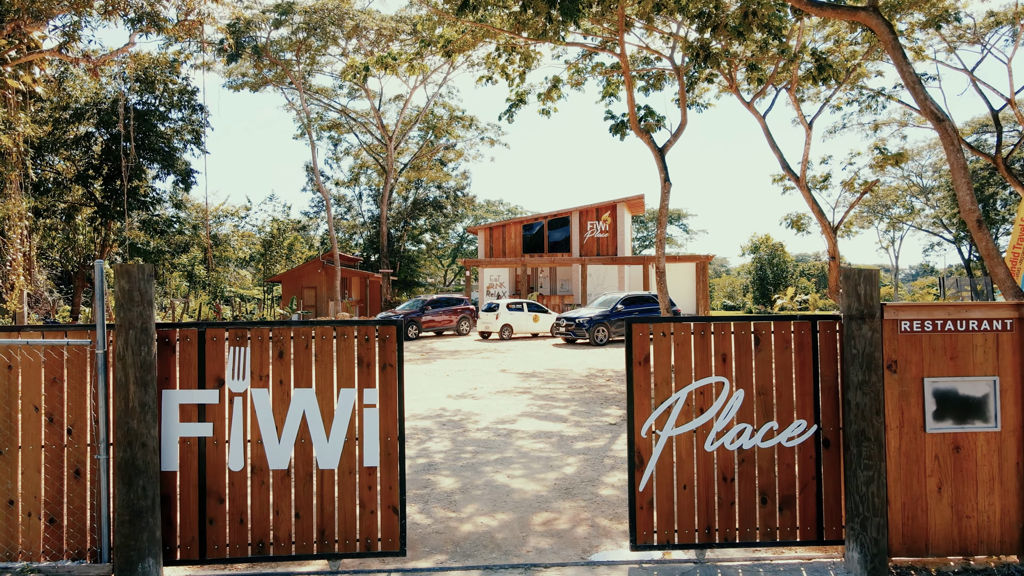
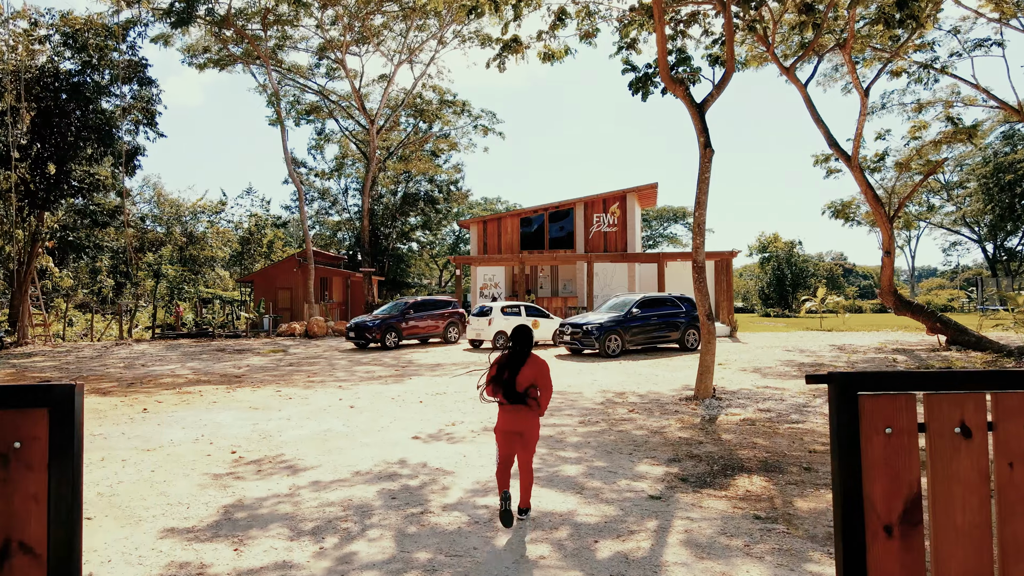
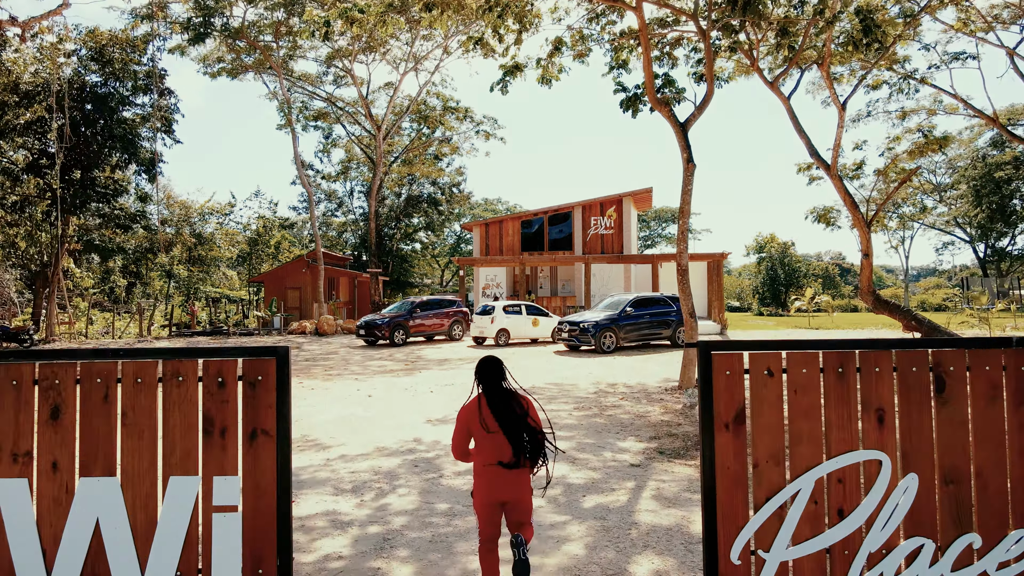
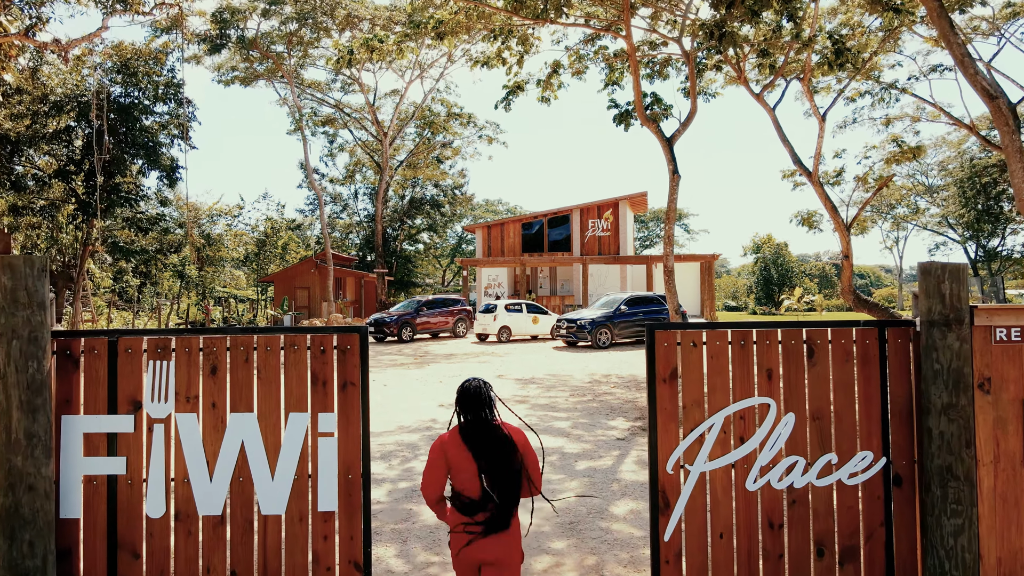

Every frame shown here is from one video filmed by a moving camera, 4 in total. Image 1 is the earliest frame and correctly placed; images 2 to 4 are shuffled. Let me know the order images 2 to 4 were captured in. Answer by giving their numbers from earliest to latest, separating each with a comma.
4, 3, 2
